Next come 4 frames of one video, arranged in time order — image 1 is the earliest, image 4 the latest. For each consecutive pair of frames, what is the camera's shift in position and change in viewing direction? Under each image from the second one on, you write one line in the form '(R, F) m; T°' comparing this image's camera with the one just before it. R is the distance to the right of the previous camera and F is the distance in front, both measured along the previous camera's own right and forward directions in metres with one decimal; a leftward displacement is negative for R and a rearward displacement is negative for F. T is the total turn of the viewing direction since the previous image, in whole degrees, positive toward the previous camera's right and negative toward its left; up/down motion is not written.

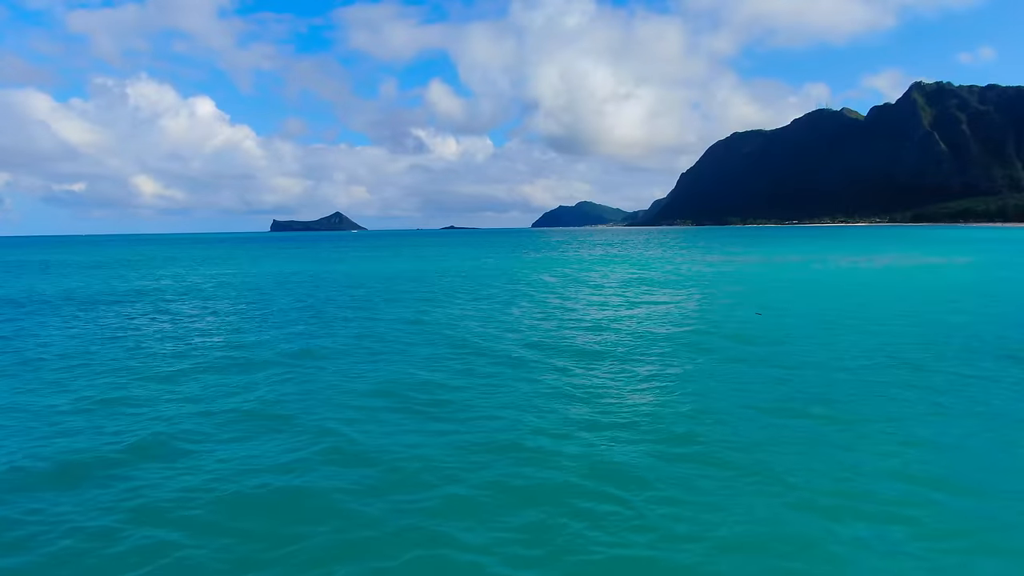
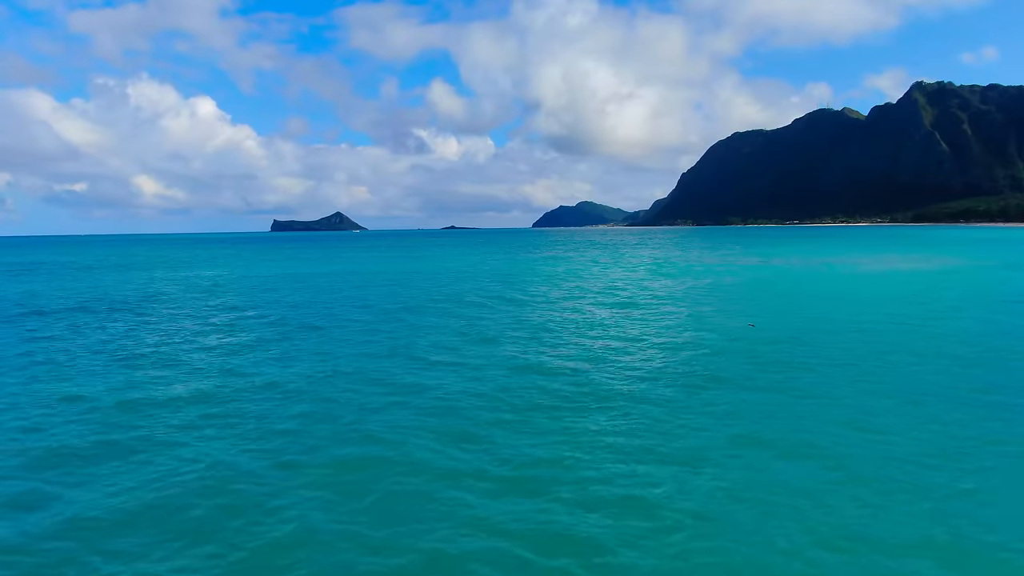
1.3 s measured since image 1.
(-0.5, +2.3) m; 0°
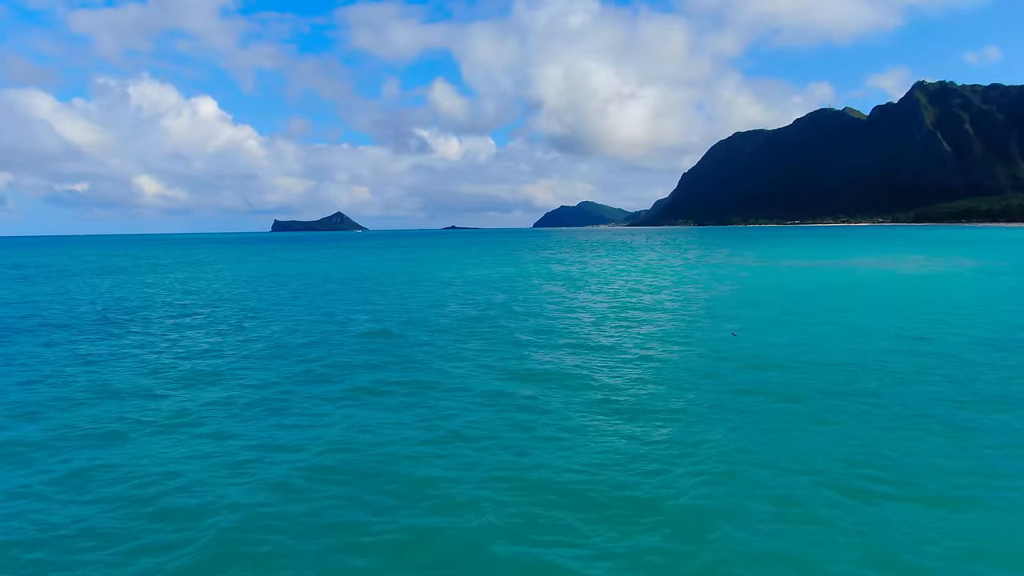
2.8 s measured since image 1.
(-0.7, +1.8) m; 0°
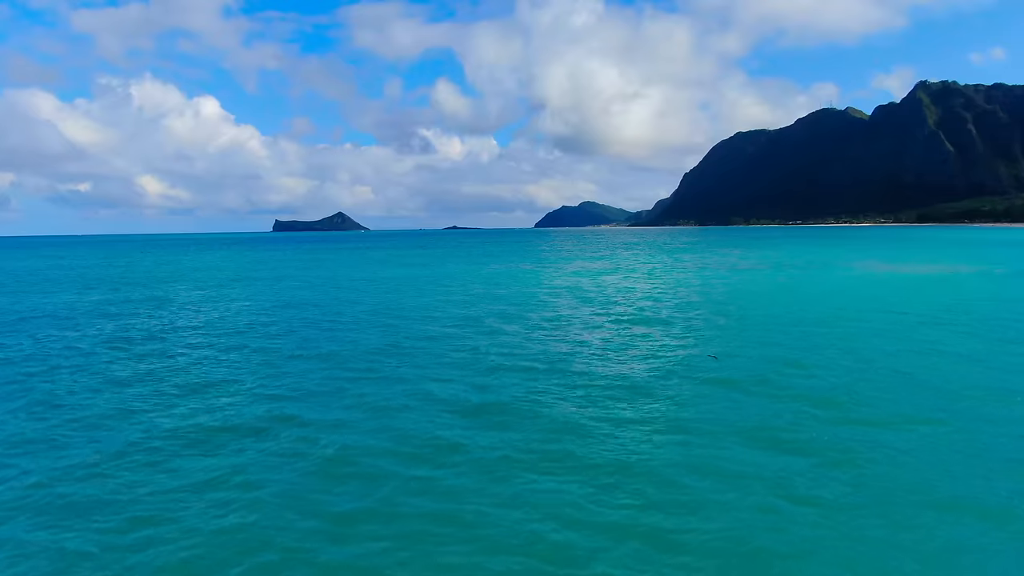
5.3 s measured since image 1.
(+1.8, -3.7) m; 0°
